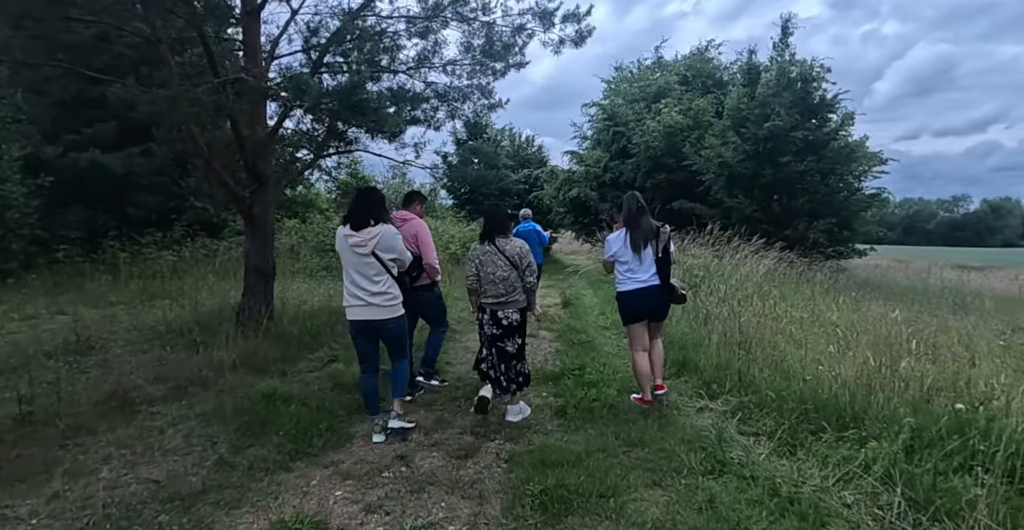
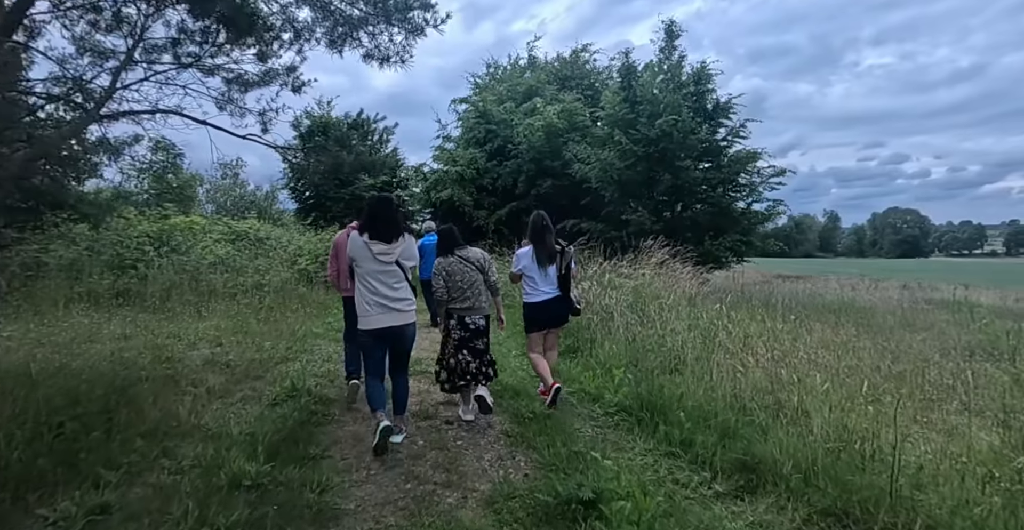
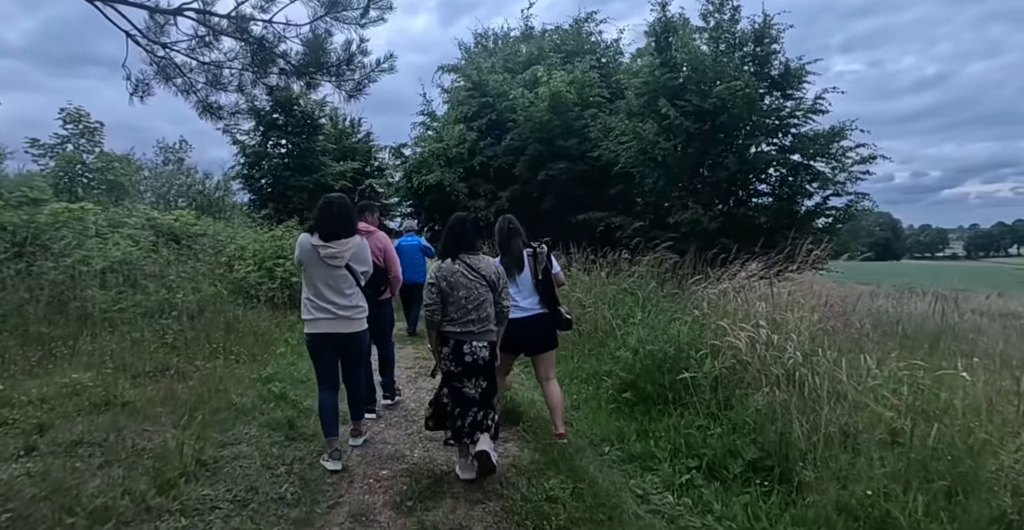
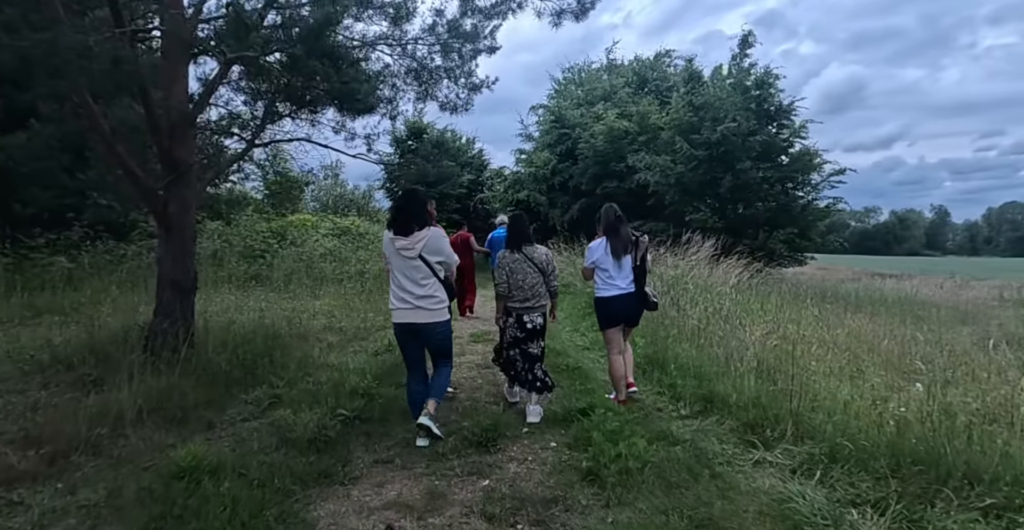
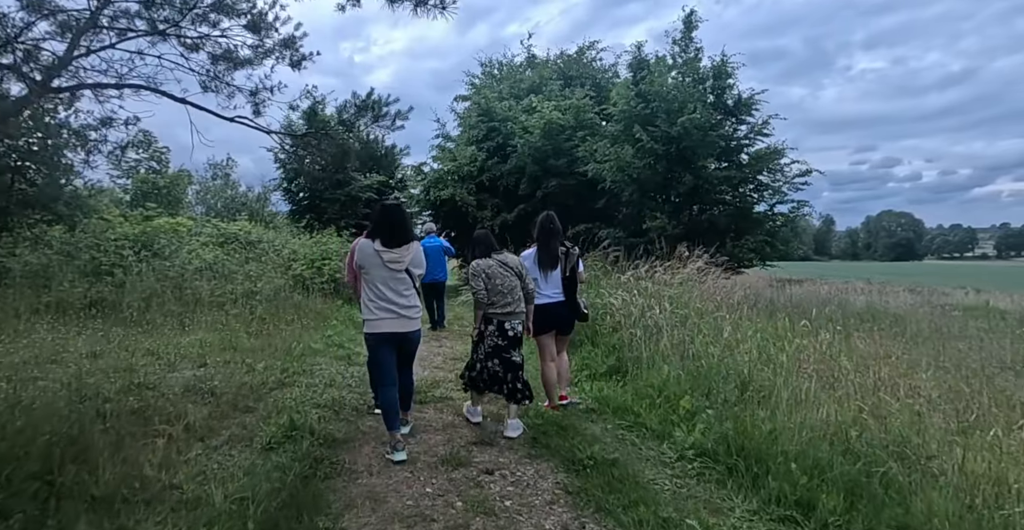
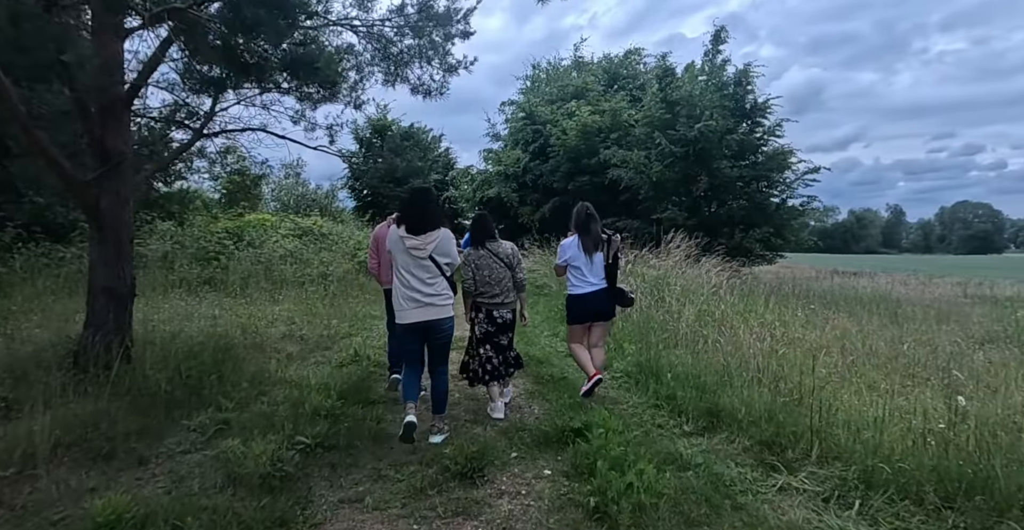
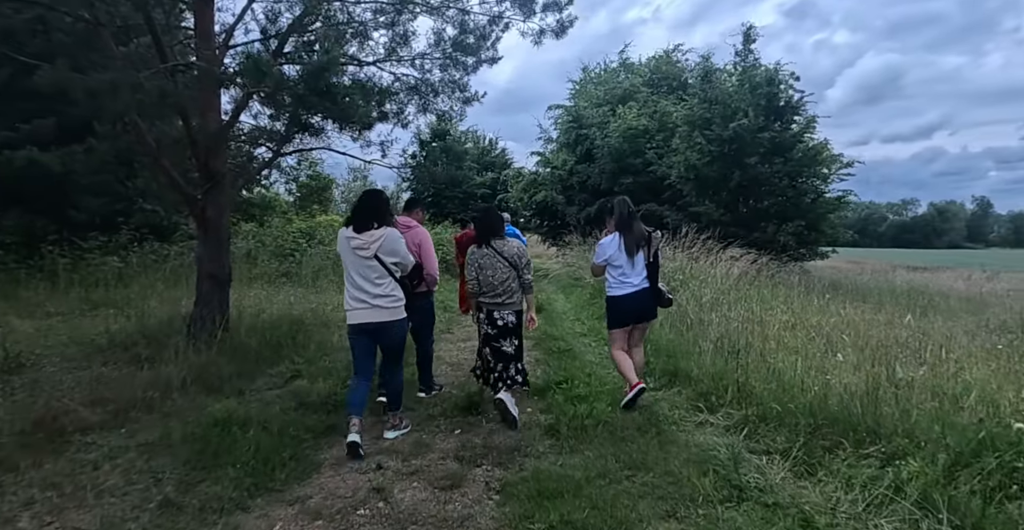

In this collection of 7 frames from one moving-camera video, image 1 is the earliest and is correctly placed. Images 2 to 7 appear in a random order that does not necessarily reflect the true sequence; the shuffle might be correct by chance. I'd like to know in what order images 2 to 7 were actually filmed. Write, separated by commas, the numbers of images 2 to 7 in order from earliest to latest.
7, 4, 6, 2, 5, 3
